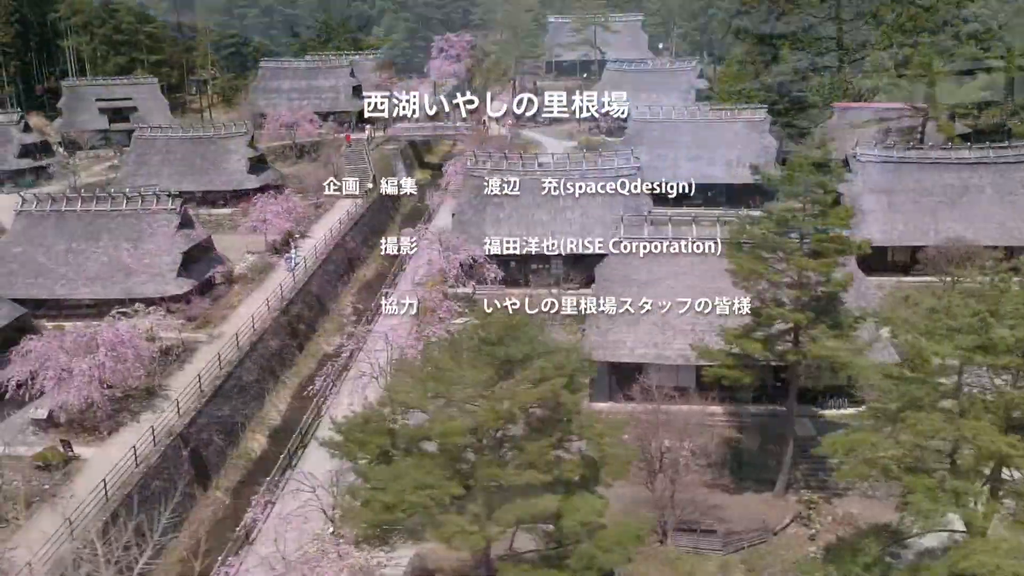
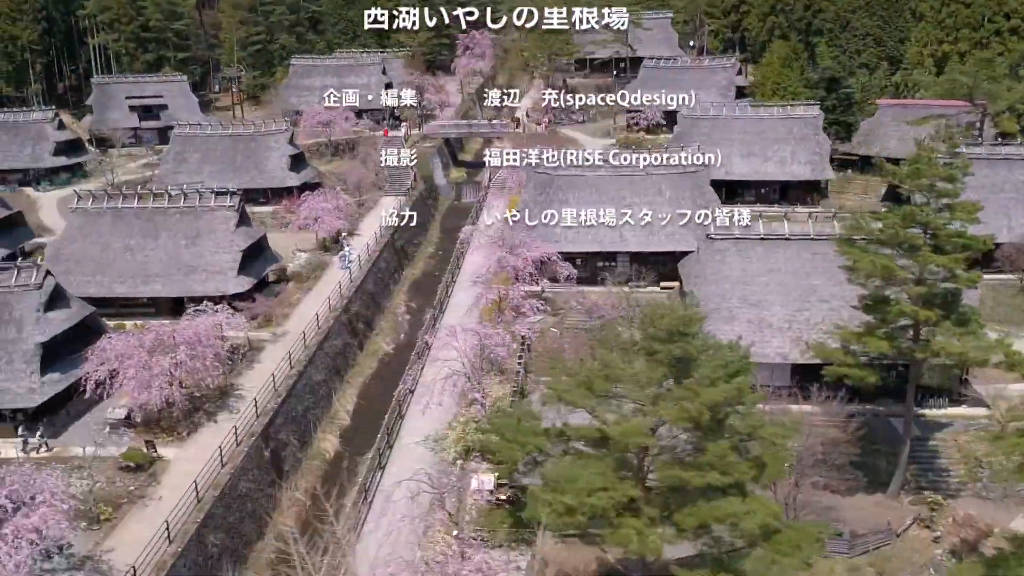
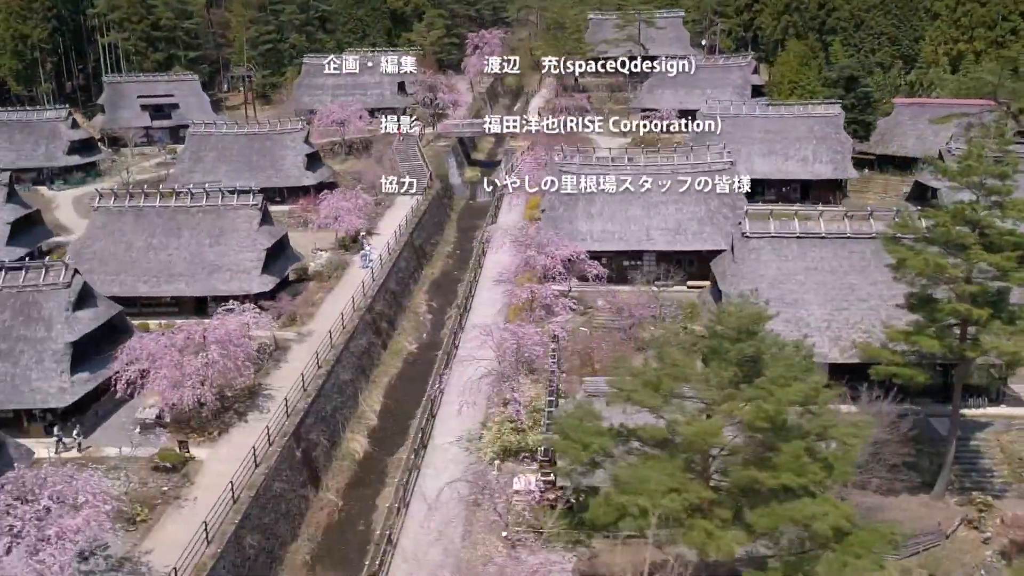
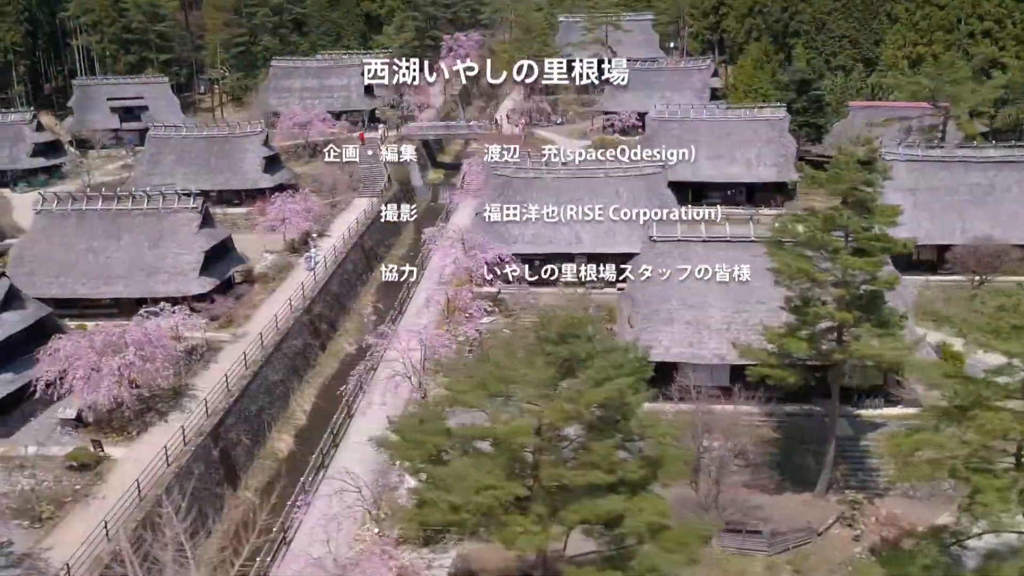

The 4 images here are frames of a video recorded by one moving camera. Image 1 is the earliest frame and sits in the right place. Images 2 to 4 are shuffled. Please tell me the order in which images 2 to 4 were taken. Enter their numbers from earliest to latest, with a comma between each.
4, 2, 3
